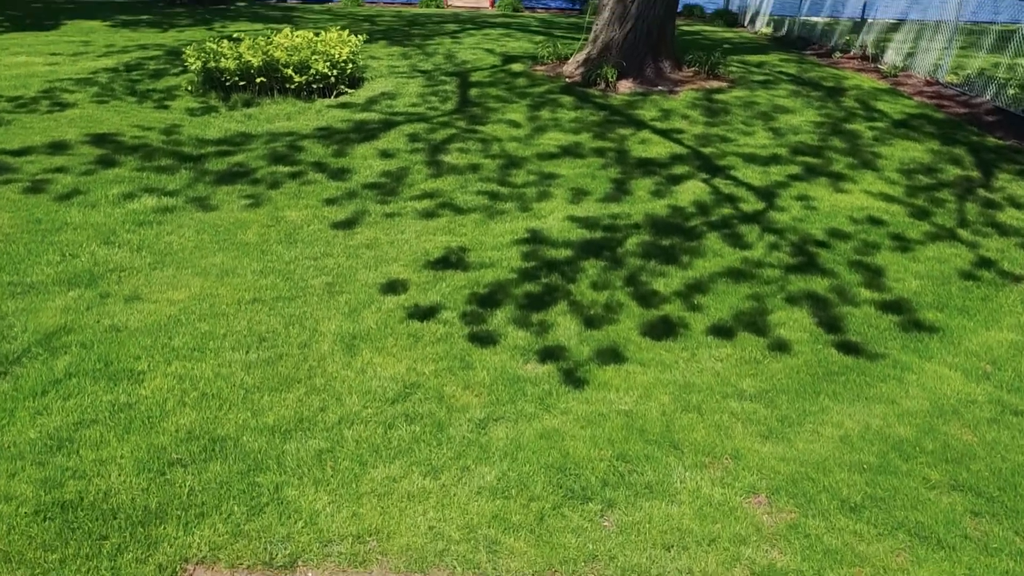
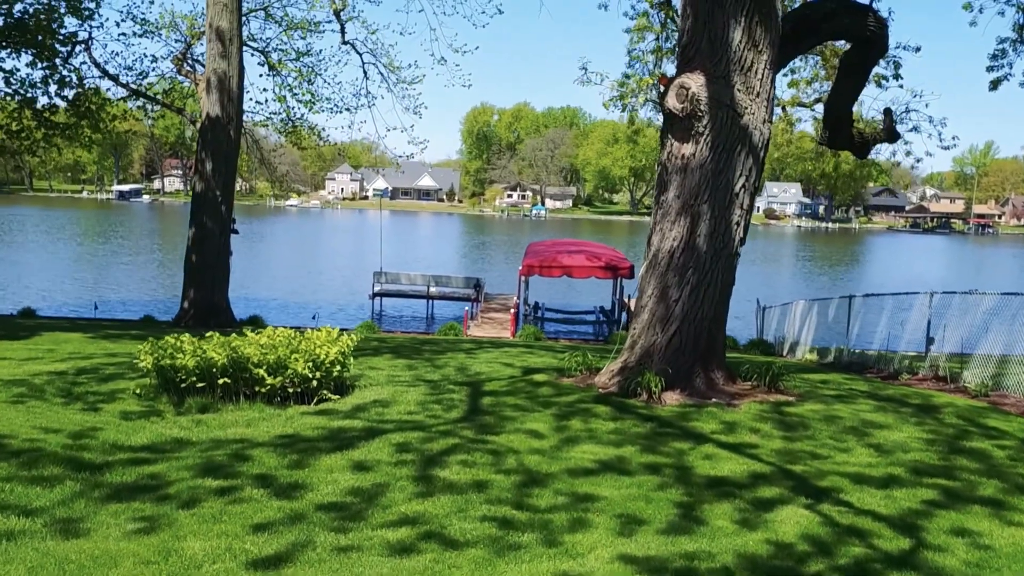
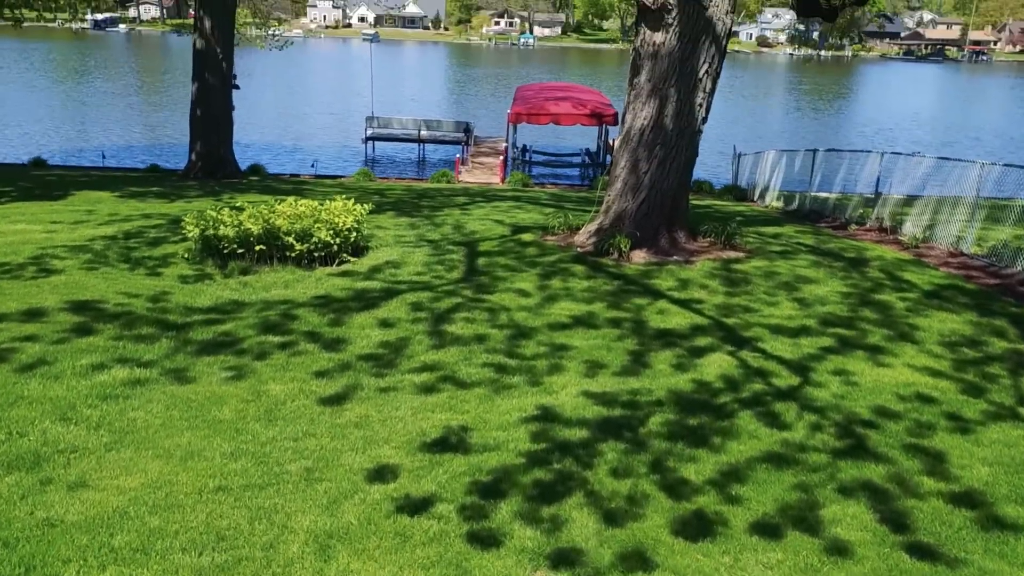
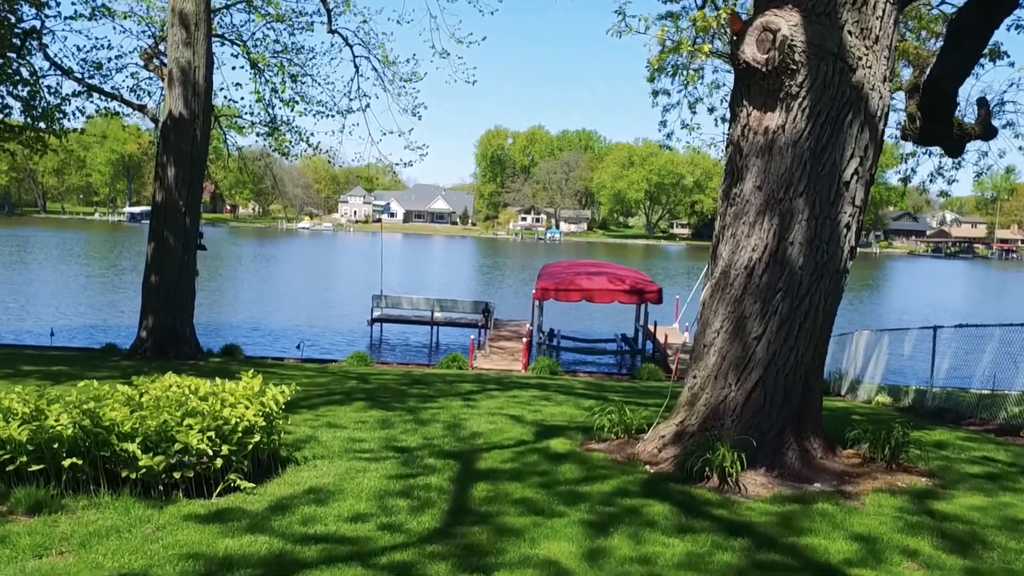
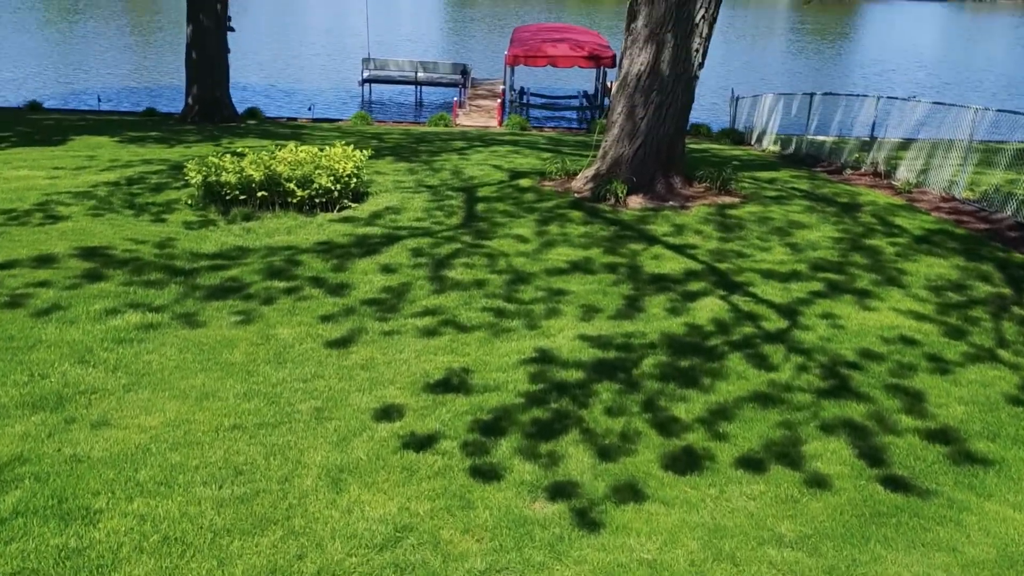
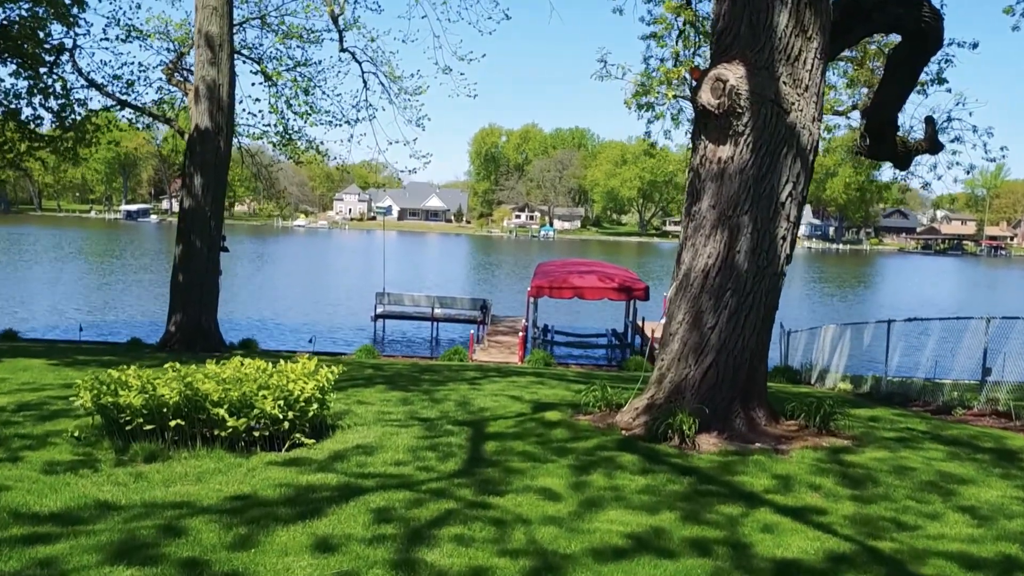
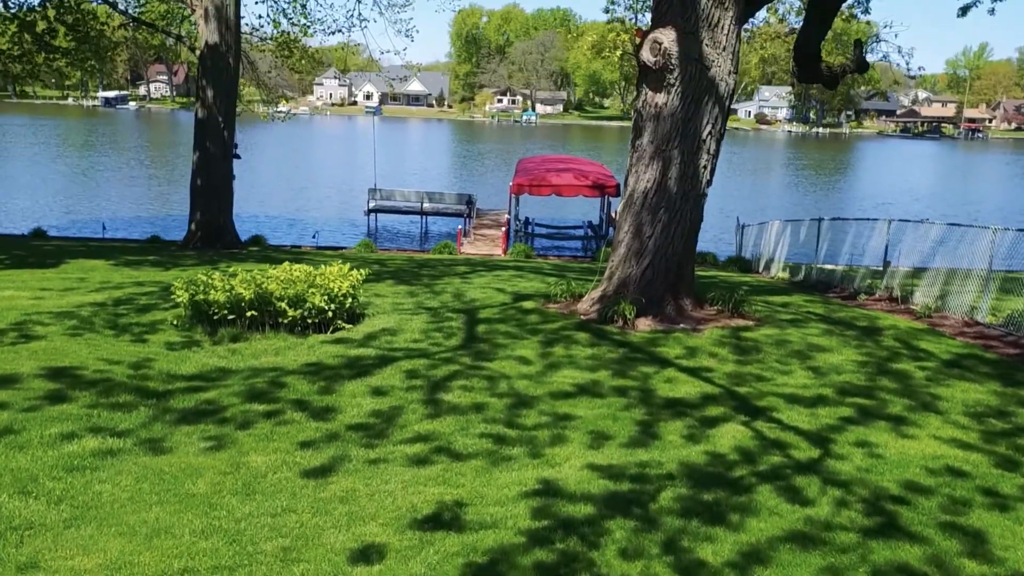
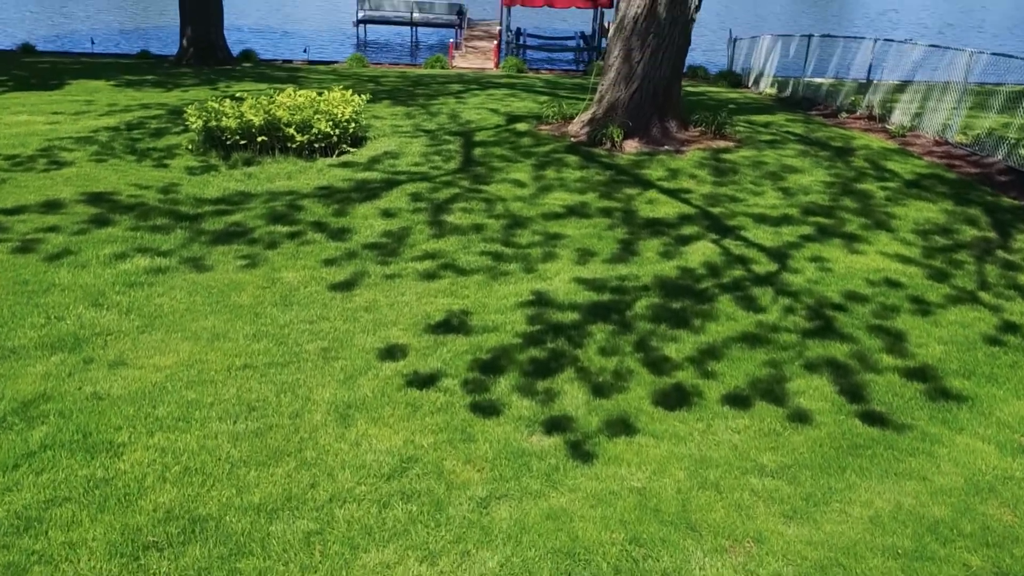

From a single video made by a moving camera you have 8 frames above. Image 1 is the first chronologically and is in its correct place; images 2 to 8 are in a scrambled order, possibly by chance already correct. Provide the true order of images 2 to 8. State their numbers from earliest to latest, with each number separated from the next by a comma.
8, 5, 3, 7, 2, 6, 4
